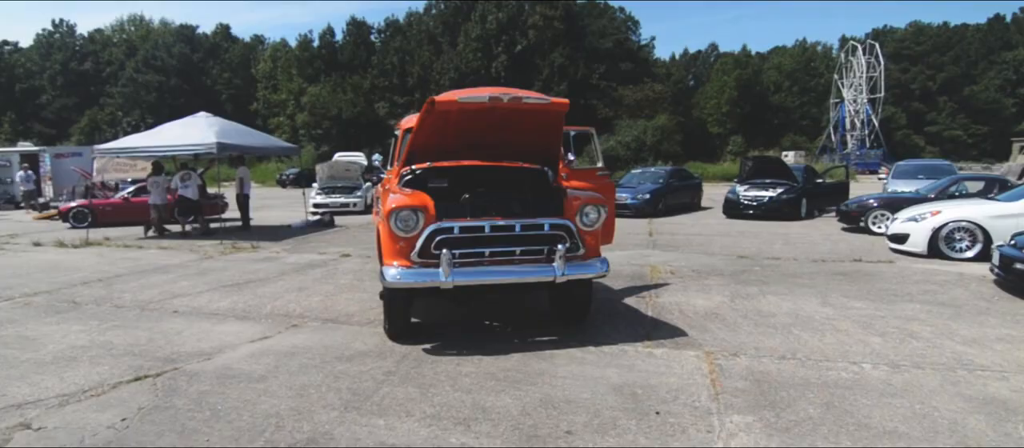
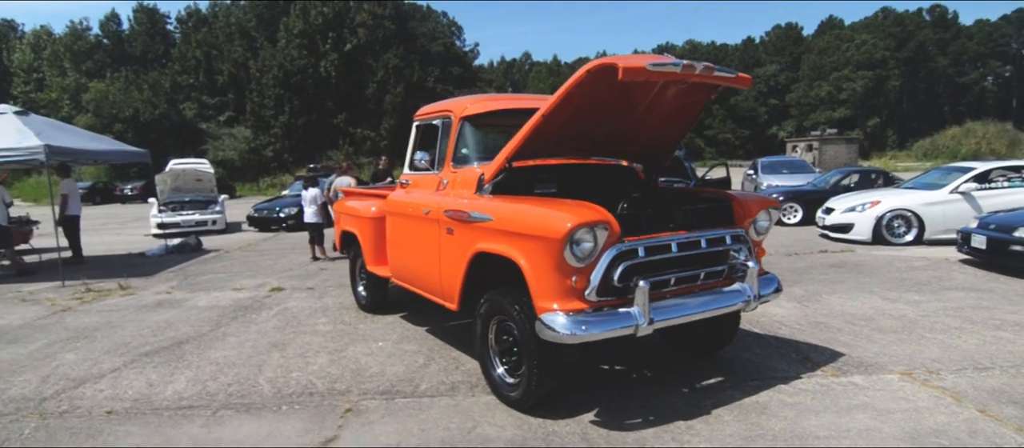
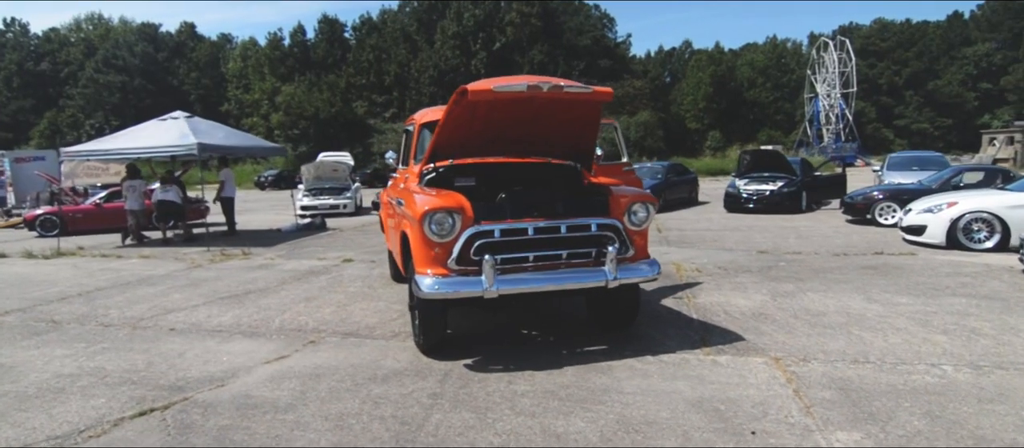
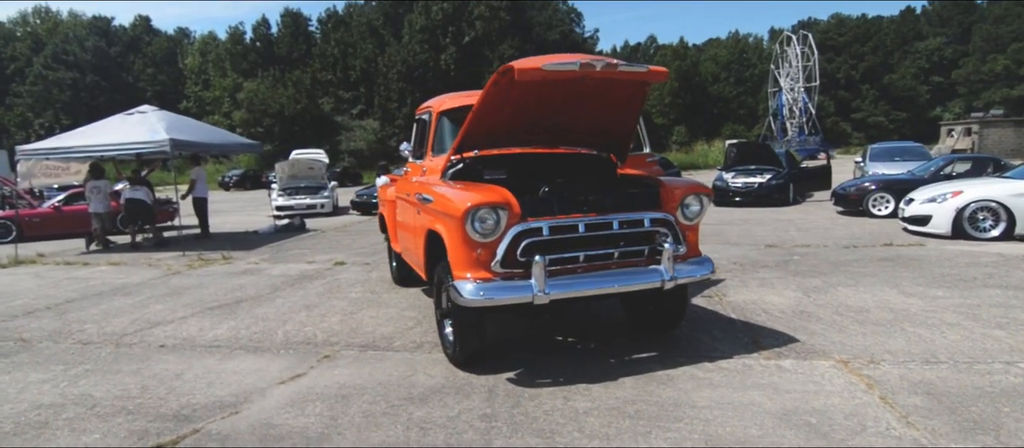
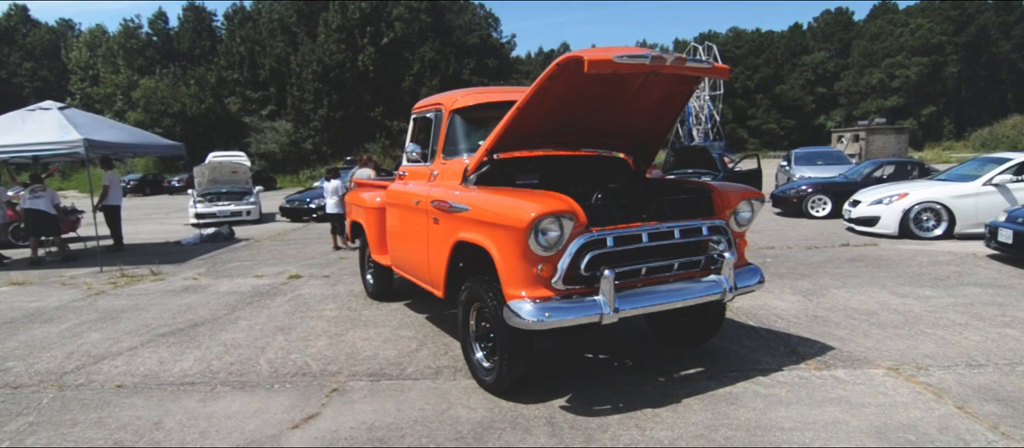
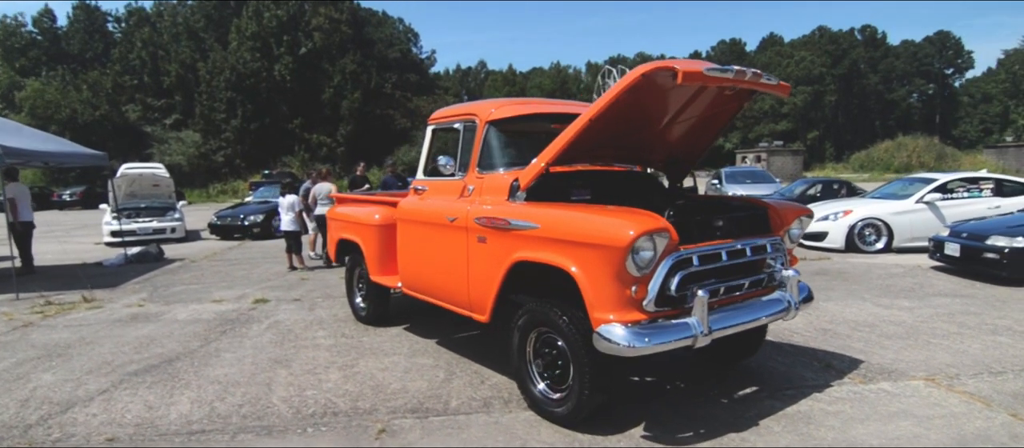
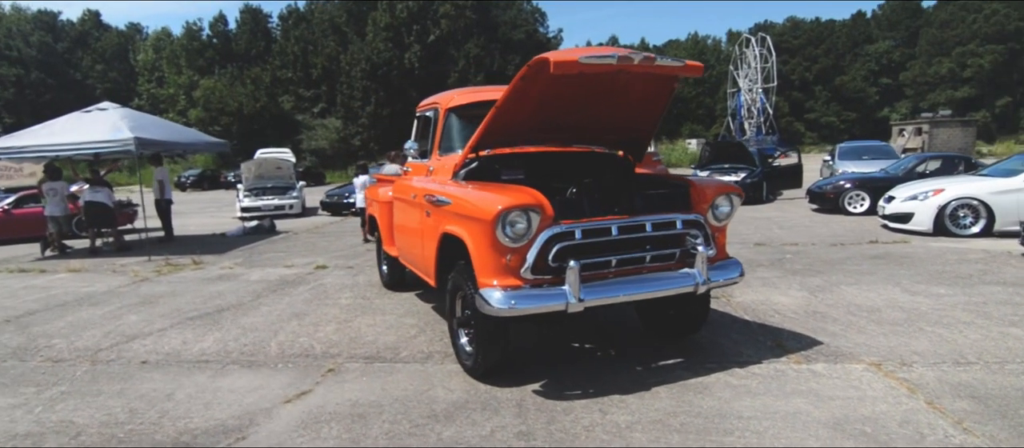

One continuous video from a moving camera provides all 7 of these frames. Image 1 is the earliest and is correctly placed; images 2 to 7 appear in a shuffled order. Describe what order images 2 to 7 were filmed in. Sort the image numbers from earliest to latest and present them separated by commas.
3, 4, 7, 5, 2, 6
